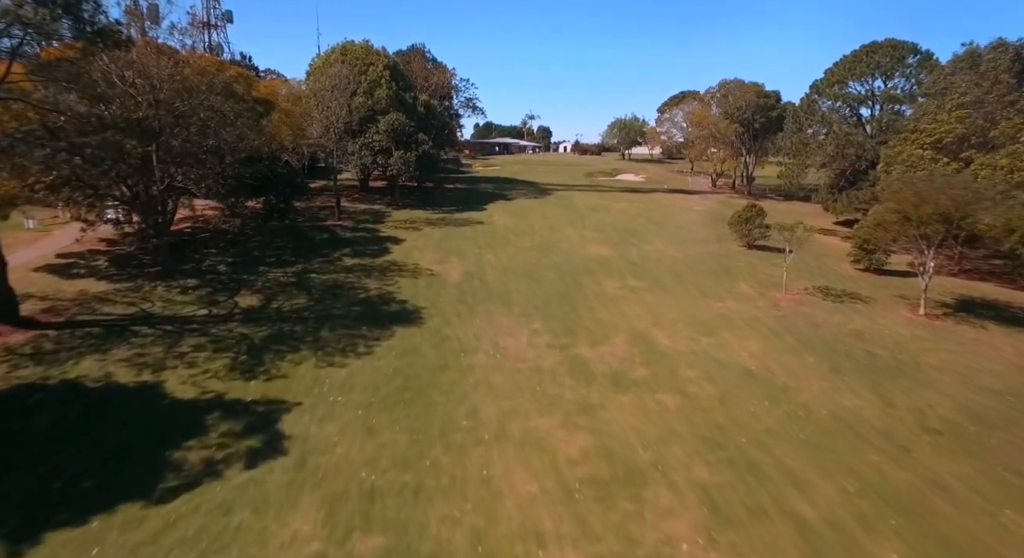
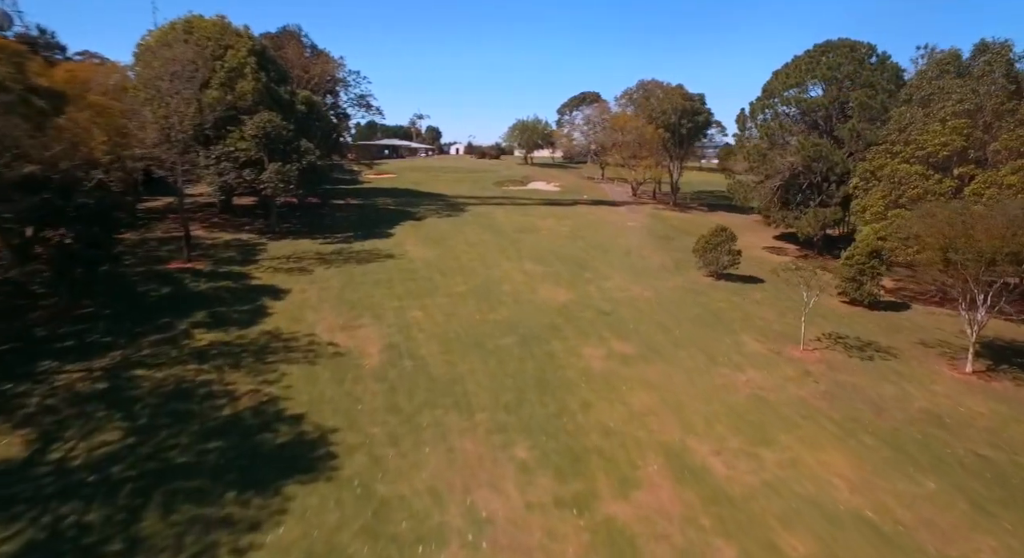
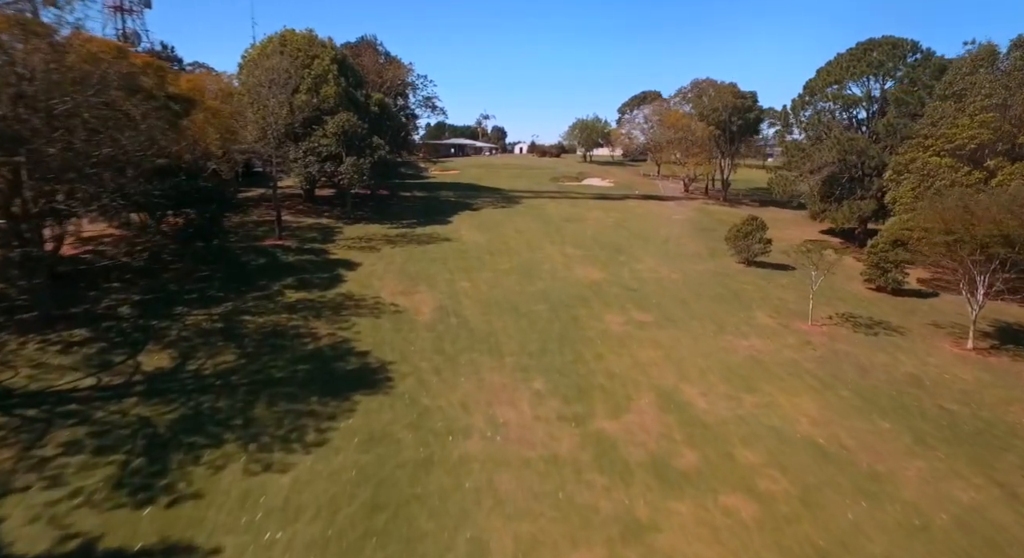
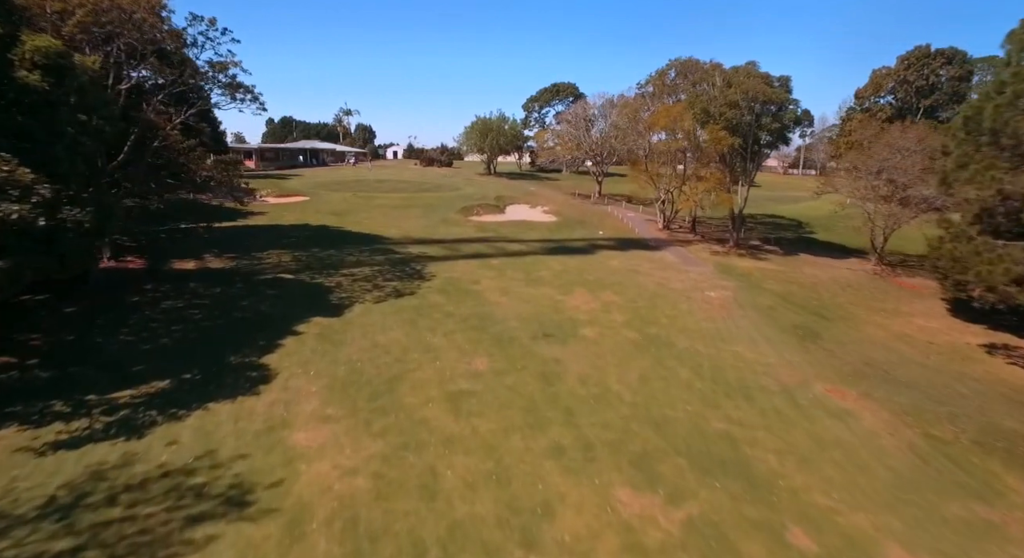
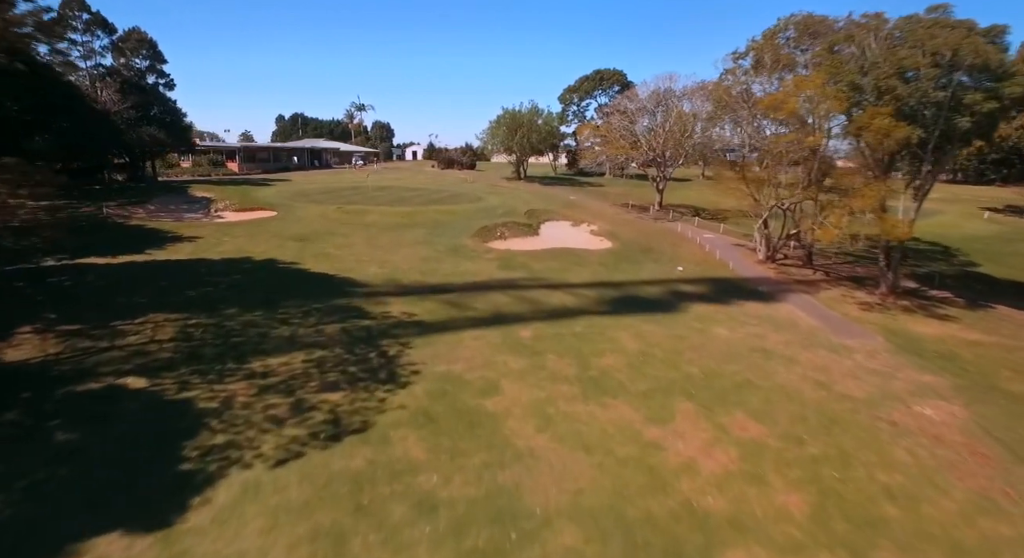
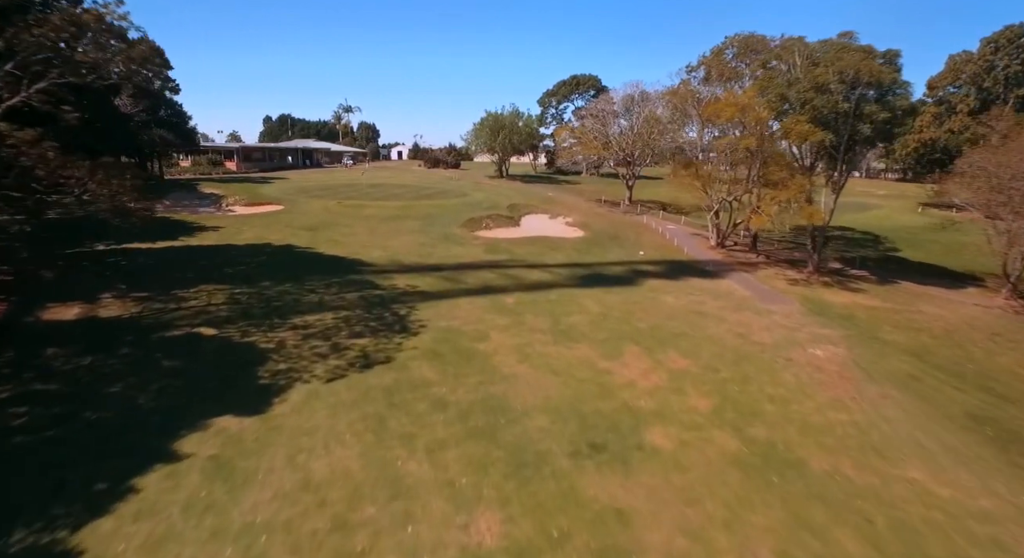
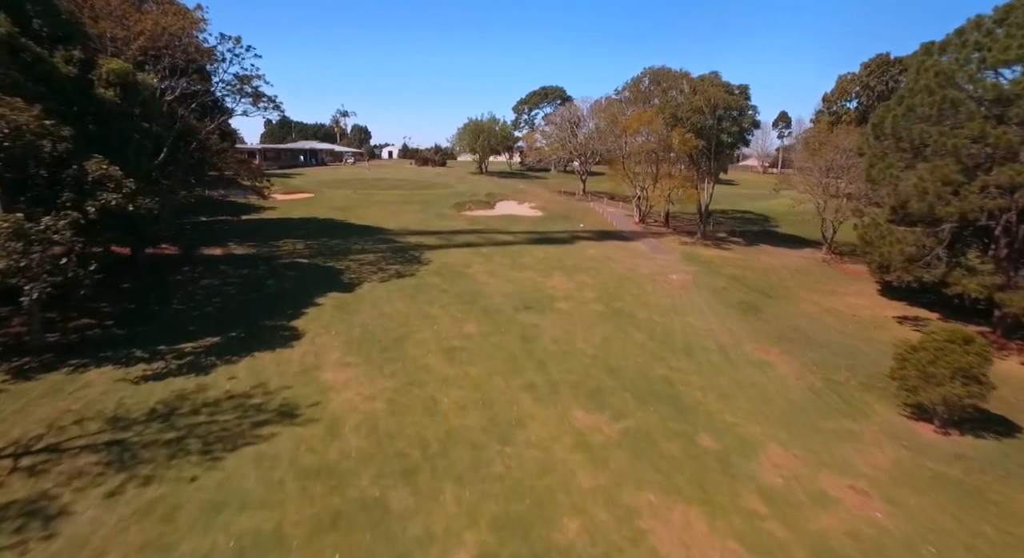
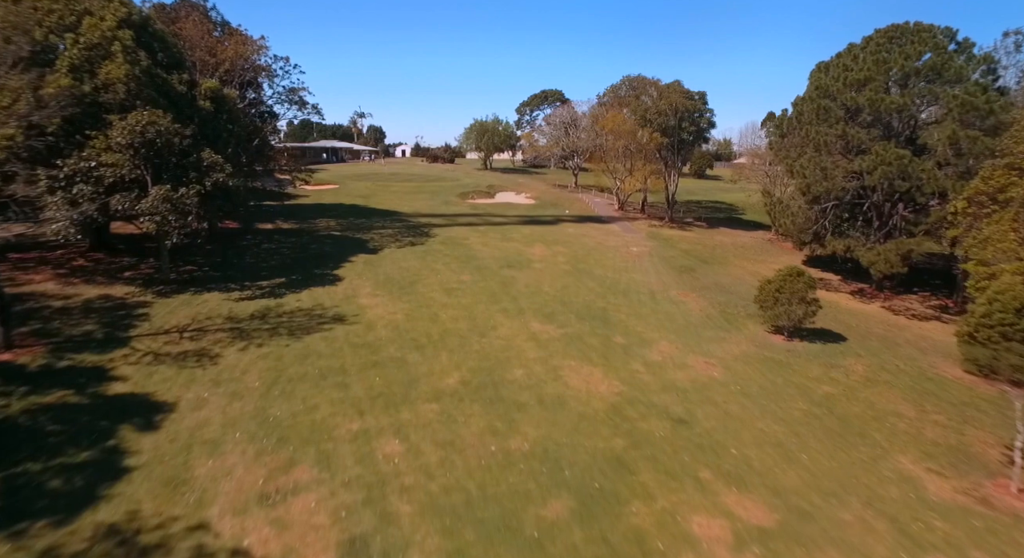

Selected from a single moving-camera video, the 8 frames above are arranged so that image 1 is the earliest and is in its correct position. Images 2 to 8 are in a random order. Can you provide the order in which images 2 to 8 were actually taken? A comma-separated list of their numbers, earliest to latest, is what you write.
3, 2, 8, 7, 4, 6, 5
